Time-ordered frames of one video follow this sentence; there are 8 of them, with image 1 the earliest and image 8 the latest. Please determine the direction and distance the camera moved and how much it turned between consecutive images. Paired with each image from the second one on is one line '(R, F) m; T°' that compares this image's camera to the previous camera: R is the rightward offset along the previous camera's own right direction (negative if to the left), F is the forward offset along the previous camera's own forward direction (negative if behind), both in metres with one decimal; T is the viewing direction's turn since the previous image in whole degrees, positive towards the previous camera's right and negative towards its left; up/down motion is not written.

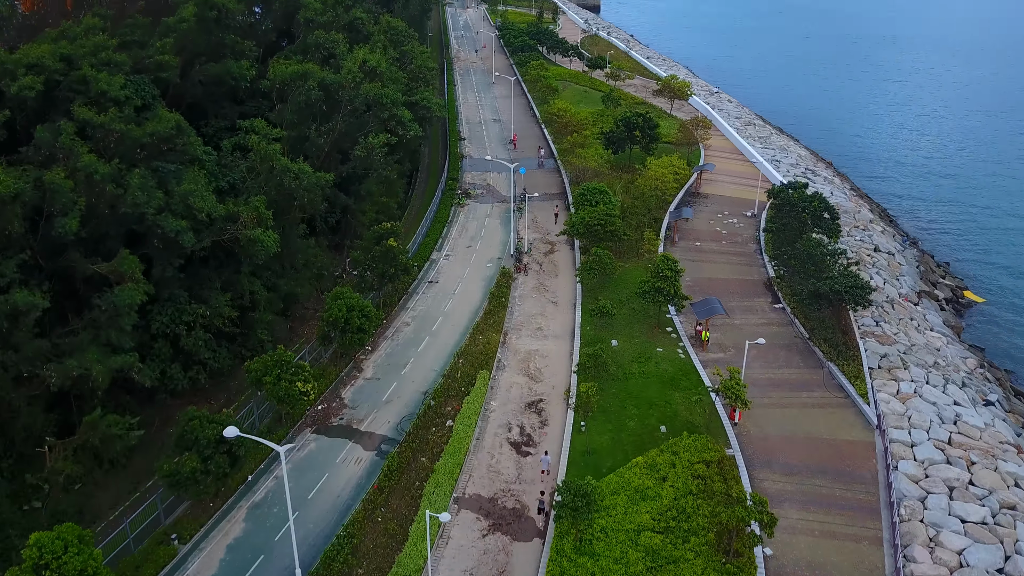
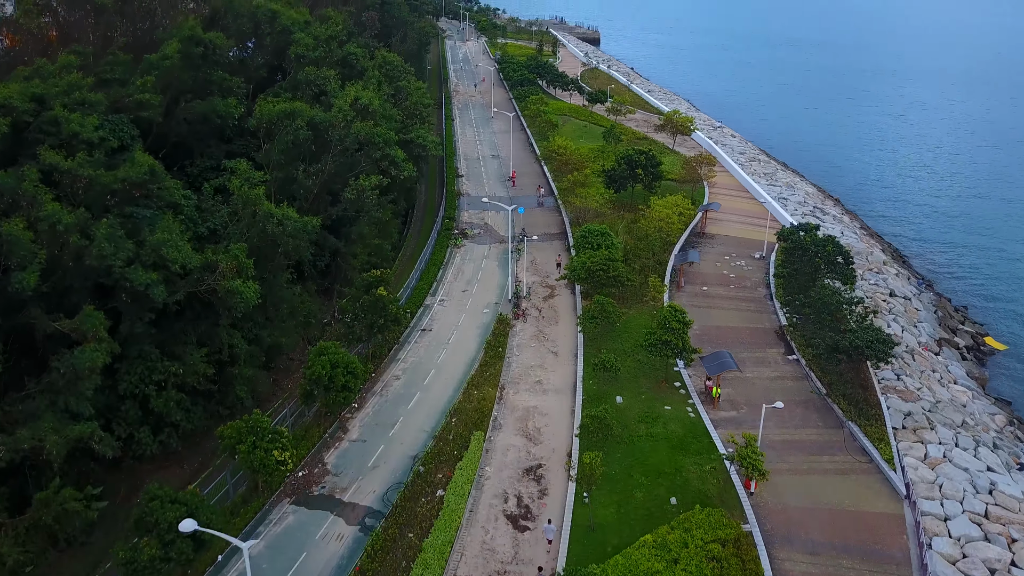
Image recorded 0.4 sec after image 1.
(+0.1, +2.2) m; 0°
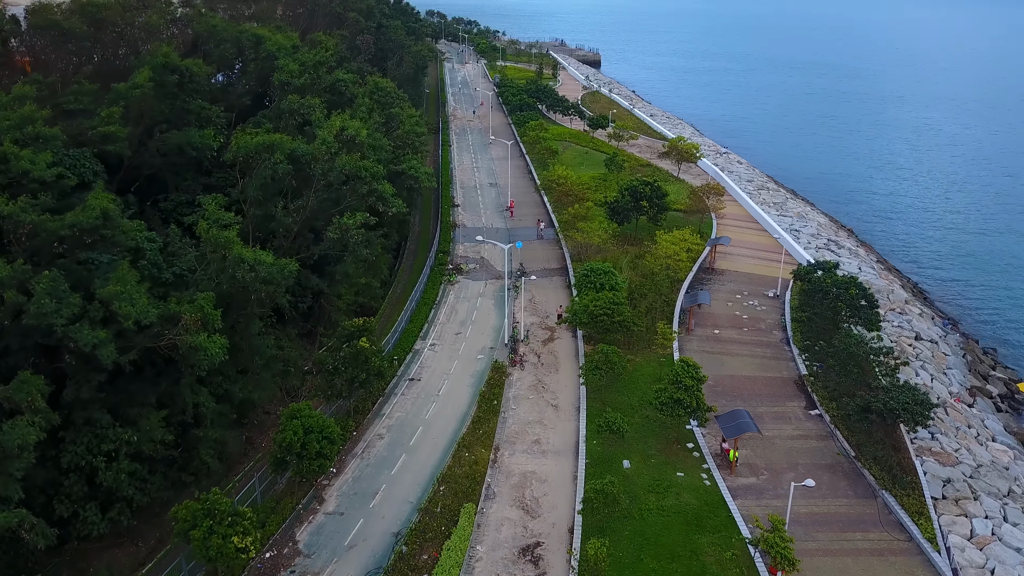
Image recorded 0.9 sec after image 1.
(+0.2, +3.1) m; 0°
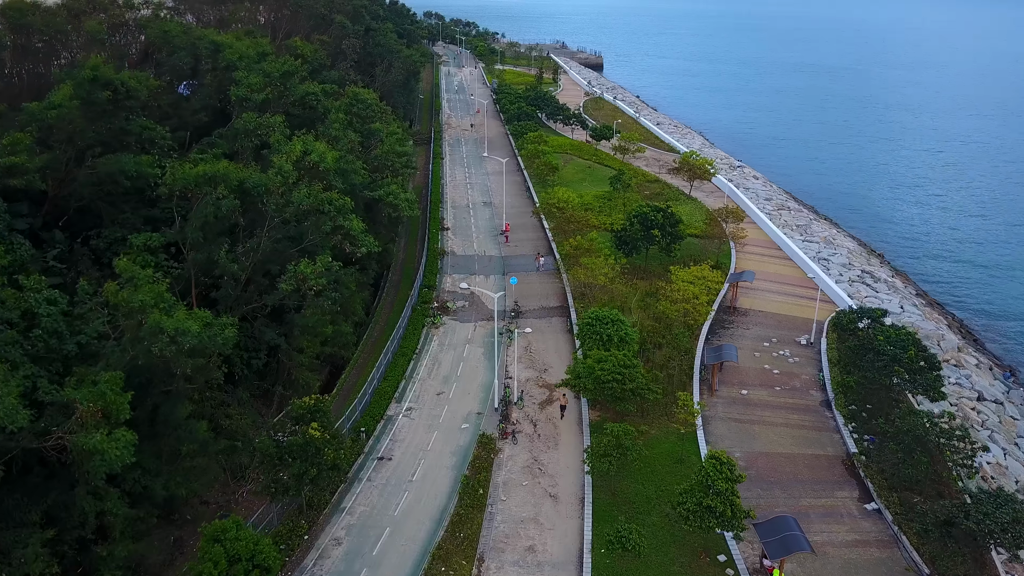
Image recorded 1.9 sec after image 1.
(+0.5, +6.2) m; 0°
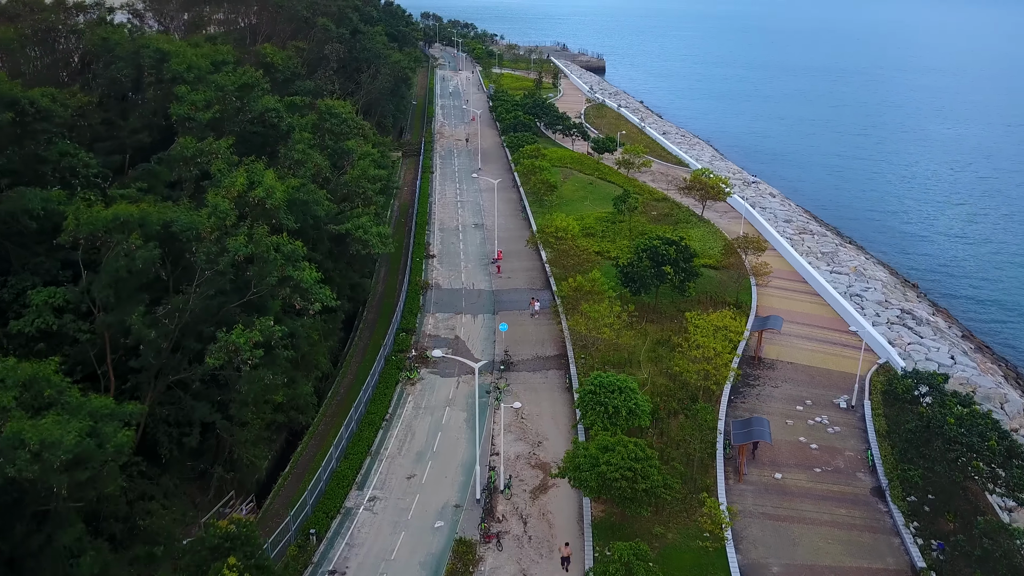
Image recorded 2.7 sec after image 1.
(+0.6, +6.0) m; 0°
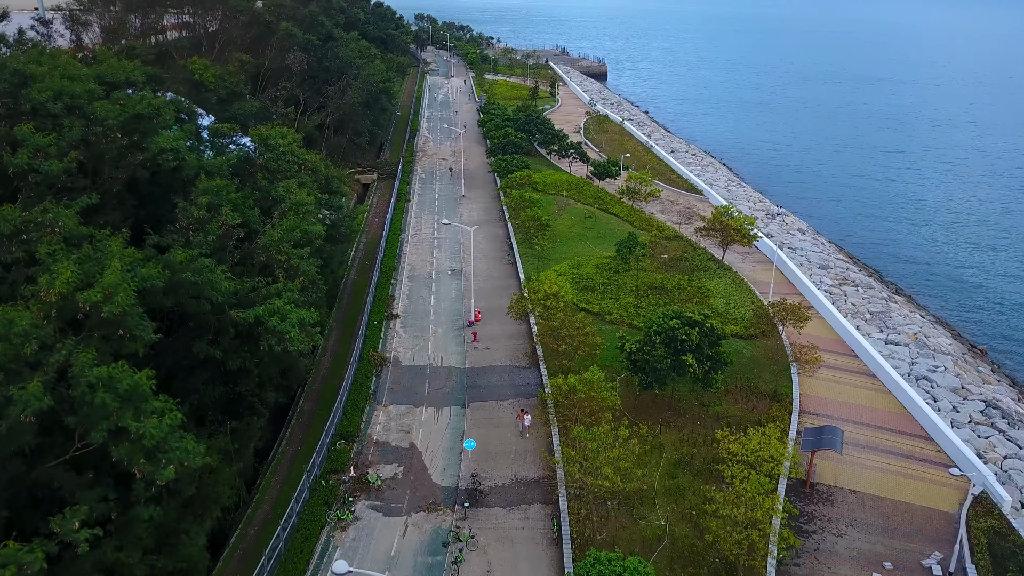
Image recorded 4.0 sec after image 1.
(+1.1, +9.6) m; 0°
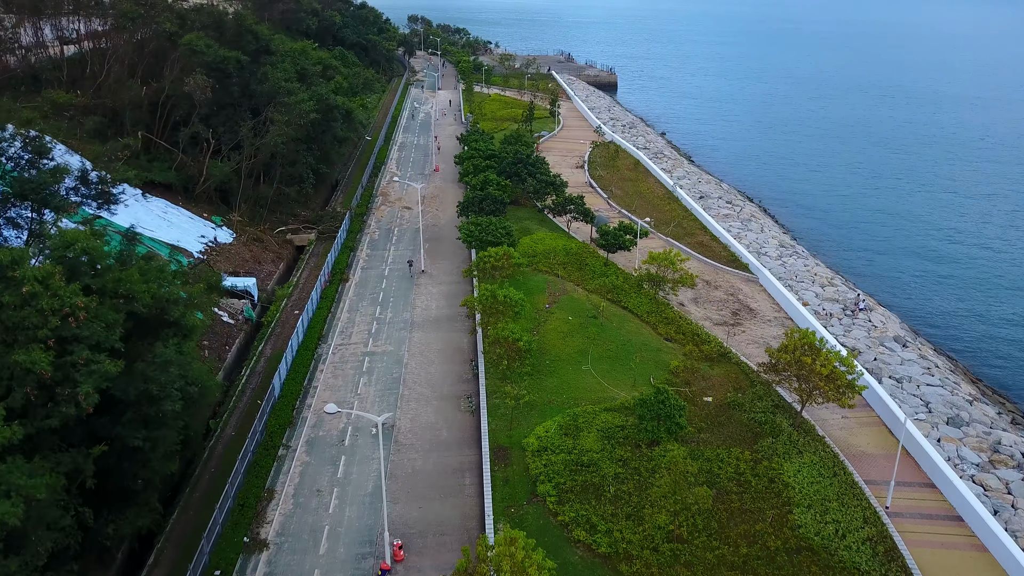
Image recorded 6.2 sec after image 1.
(+1.9, +17.8) m; -1°
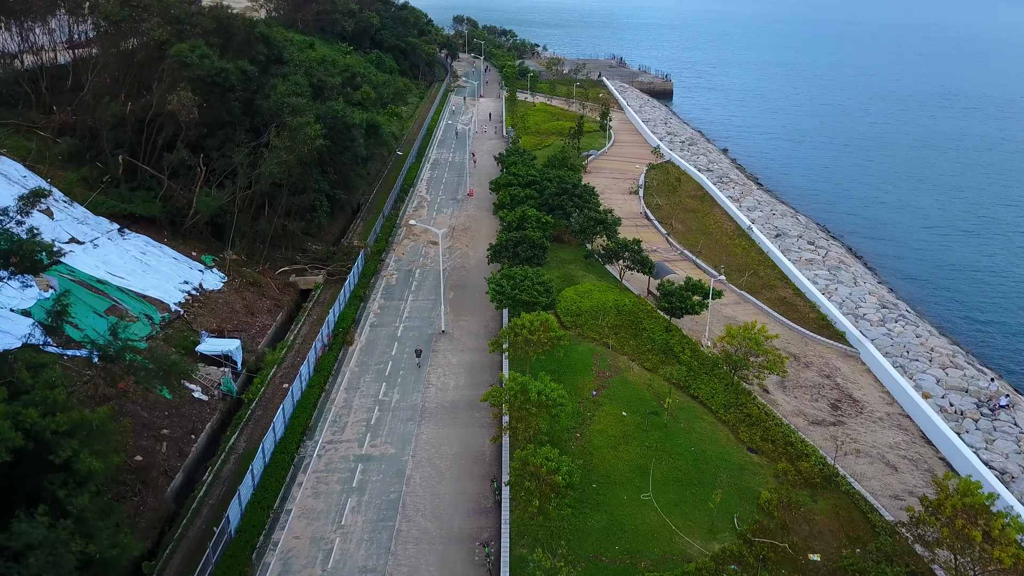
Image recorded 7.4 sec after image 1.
(+0.1, +8.8) m; -3°
